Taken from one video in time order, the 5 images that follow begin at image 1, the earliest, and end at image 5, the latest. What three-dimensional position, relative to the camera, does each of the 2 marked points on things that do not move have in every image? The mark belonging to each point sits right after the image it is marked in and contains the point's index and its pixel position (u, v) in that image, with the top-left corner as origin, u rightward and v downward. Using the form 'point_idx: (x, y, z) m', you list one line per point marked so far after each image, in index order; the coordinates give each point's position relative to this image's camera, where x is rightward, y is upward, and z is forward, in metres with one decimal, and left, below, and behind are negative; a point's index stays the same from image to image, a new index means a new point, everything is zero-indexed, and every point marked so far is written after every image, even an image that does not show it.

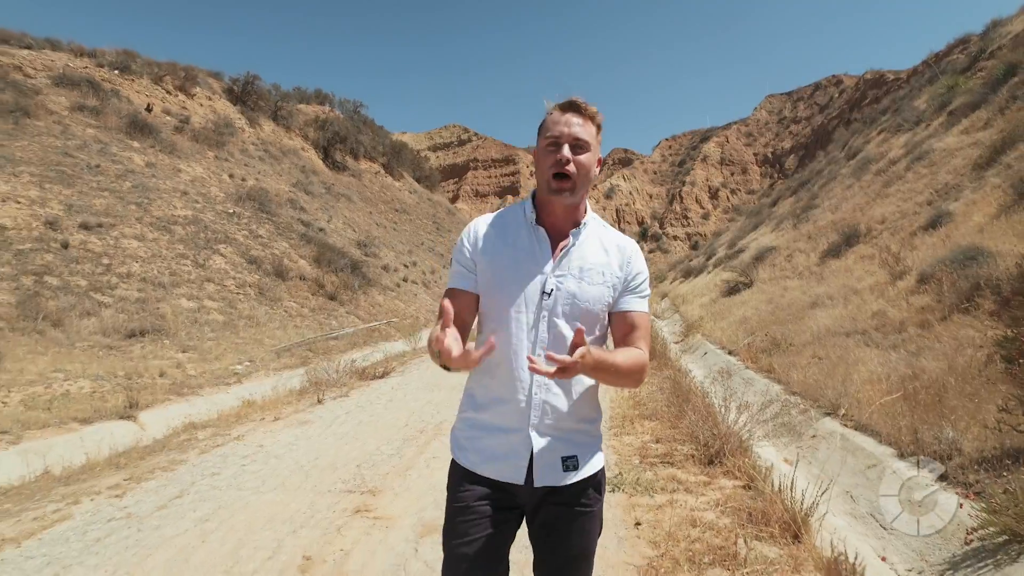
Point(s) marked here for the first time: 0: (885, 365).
0: (+4.5, -0.9, +6.6) m
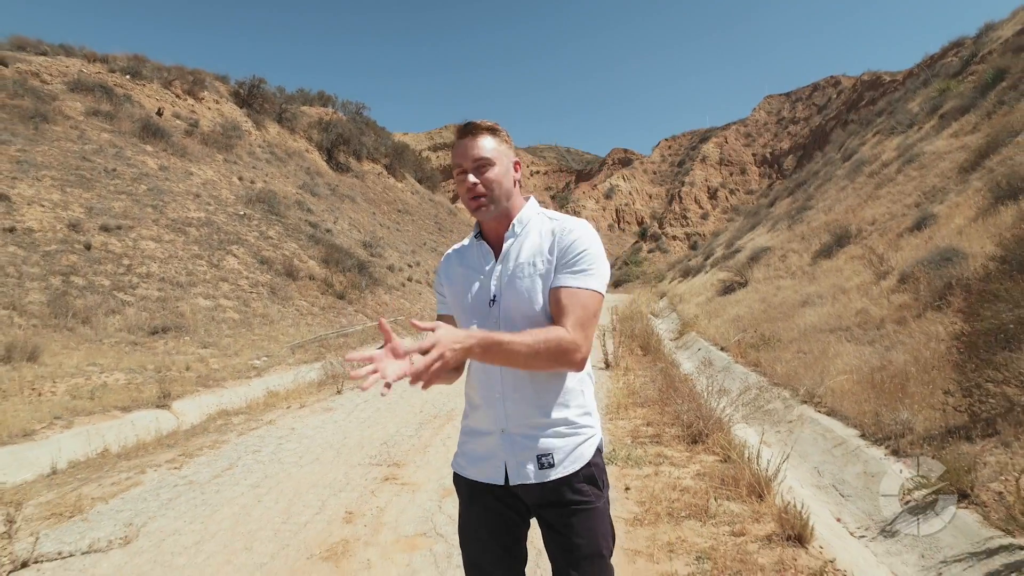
0: (+4.6, -0.9, +7.2) m
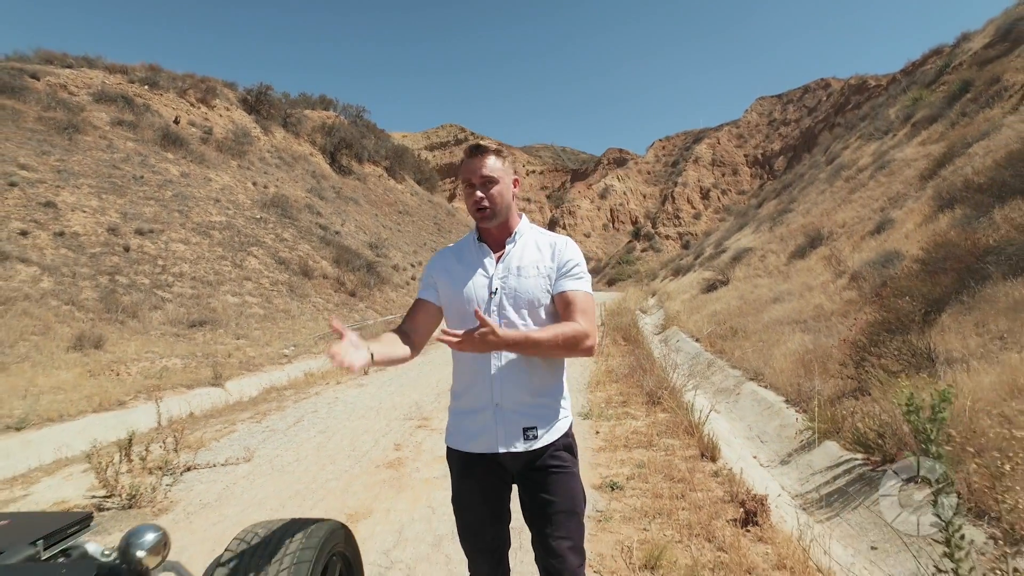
0: (+4.6, -0.9, +8.7) m
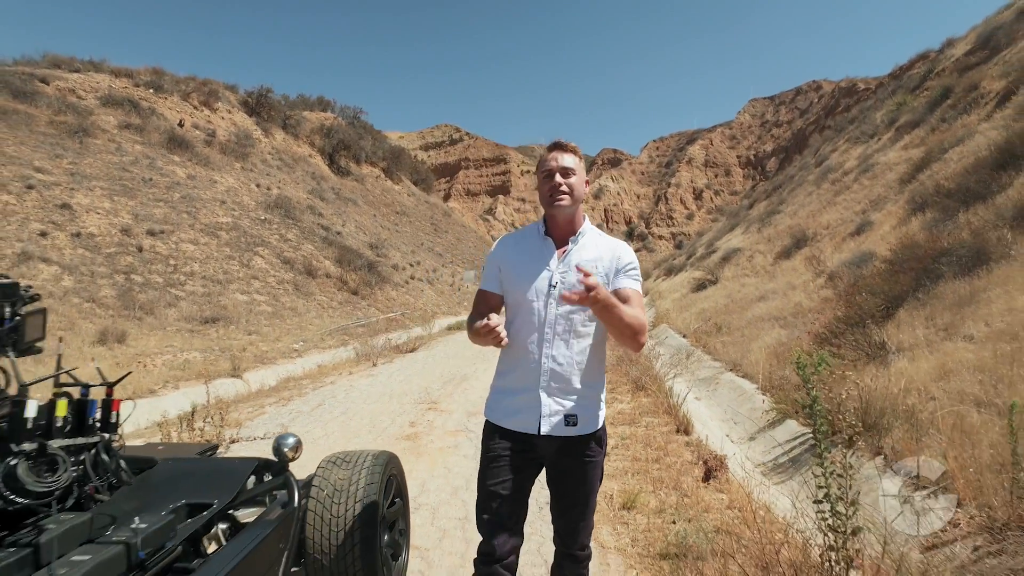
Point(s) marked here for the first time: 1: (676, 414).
0: (+4.6, -0.8, +9.4) m
1: (+1.7, -1.3, +5.6) m
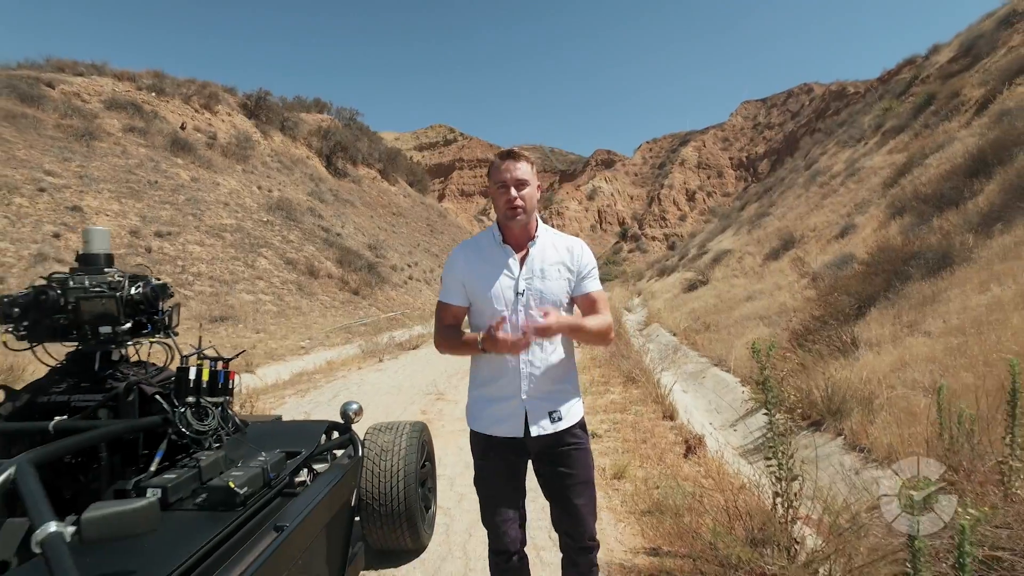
0: (+4.5, -0.8, +10.0) m
1: (+1.7, -1.3, +6.2) m
